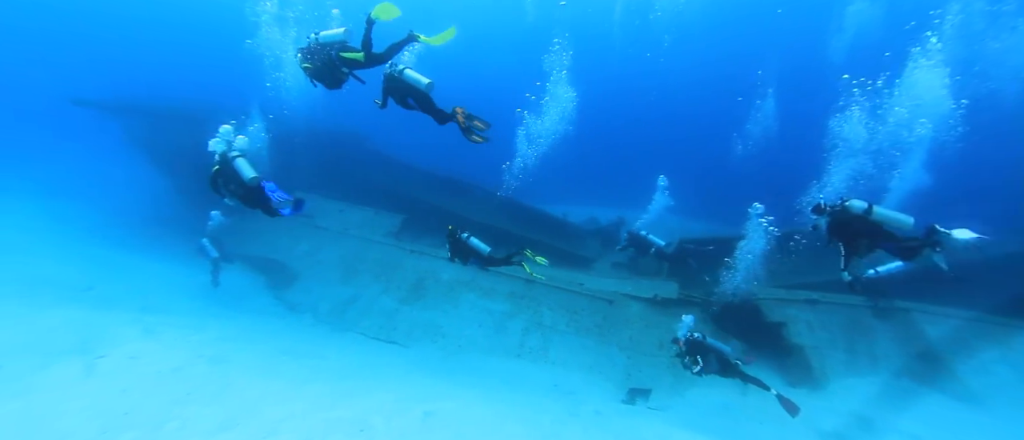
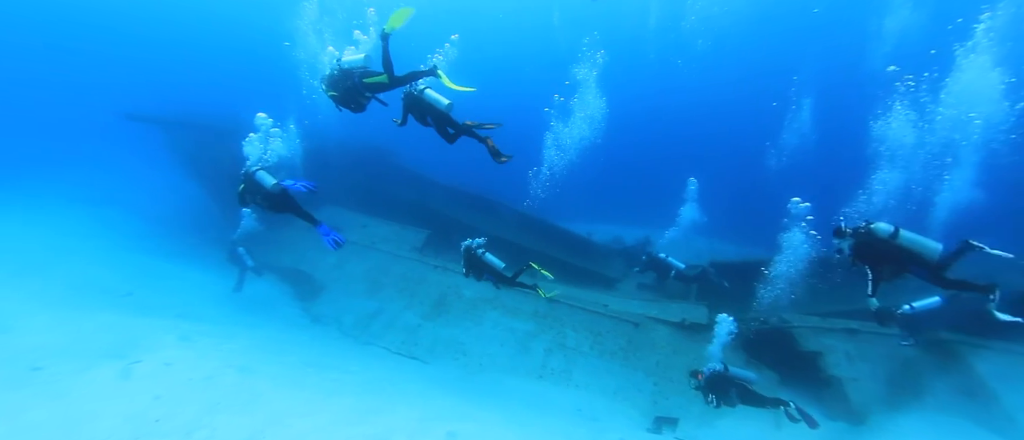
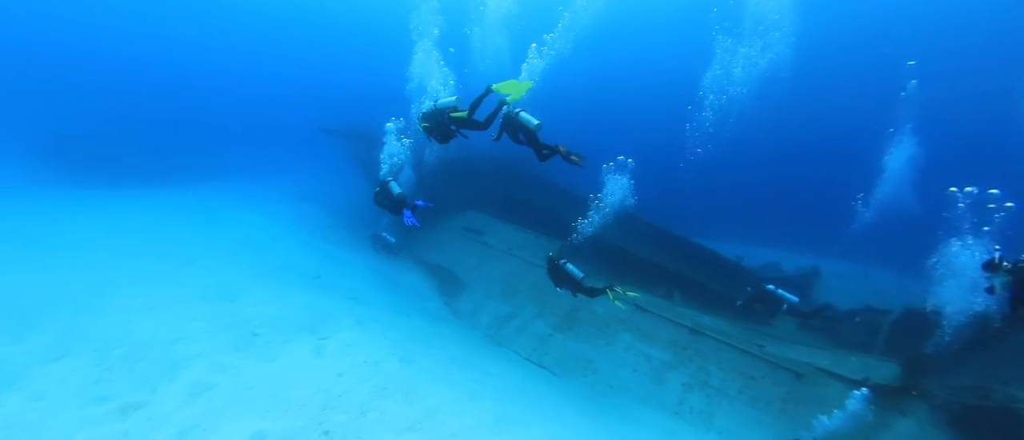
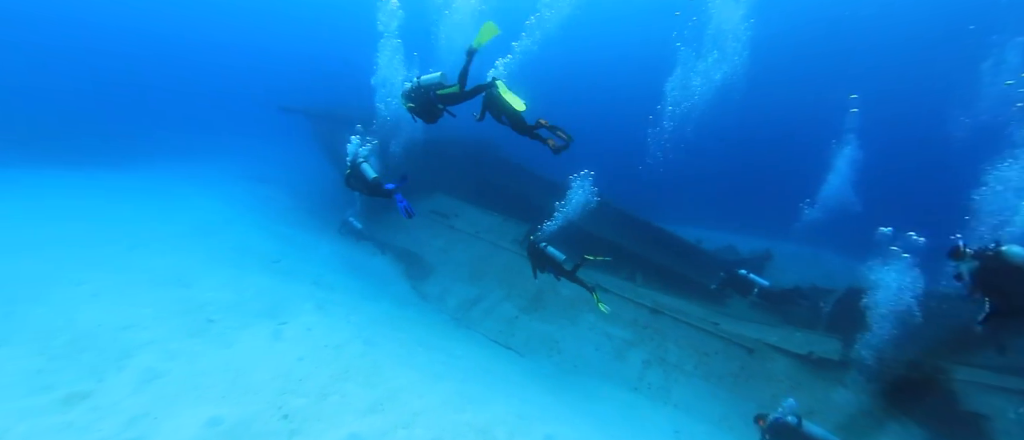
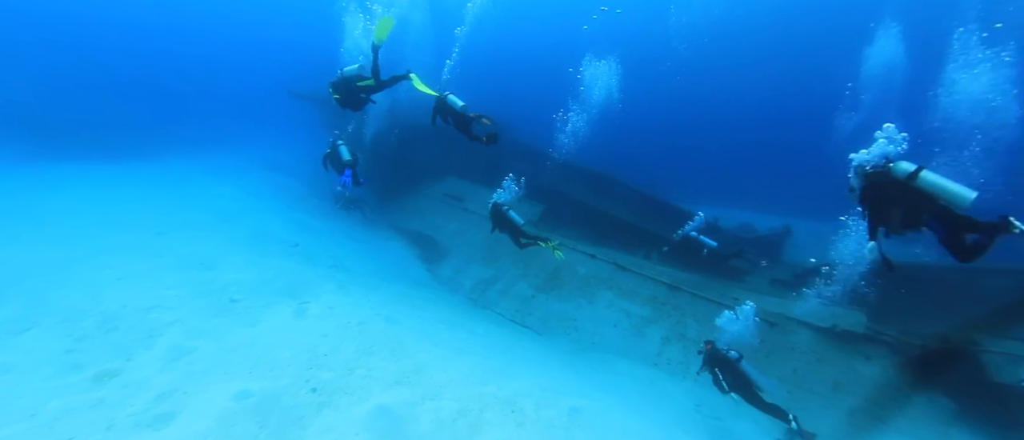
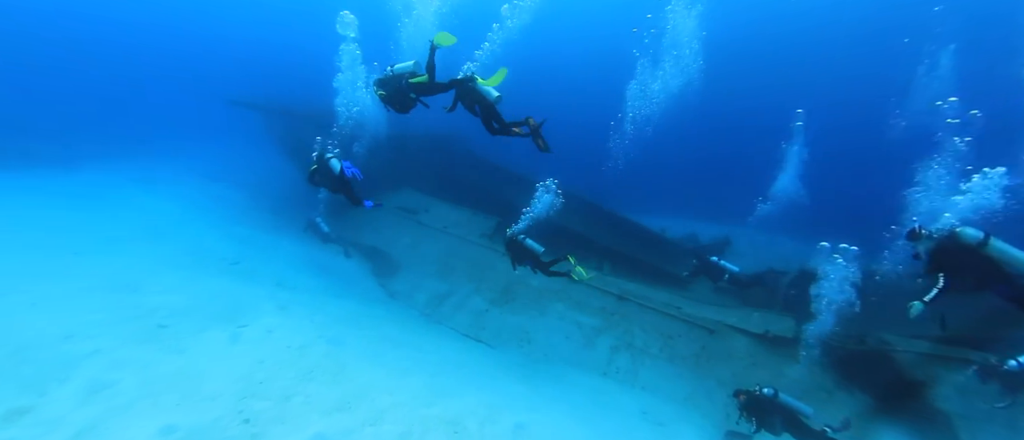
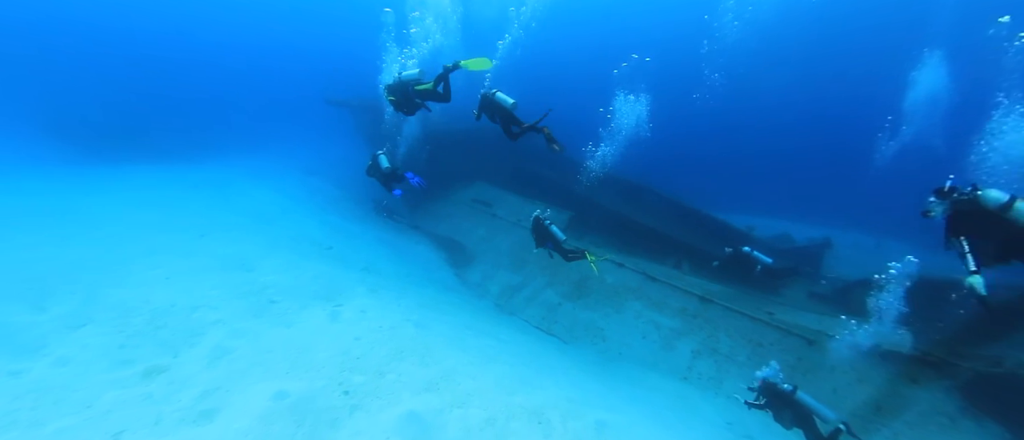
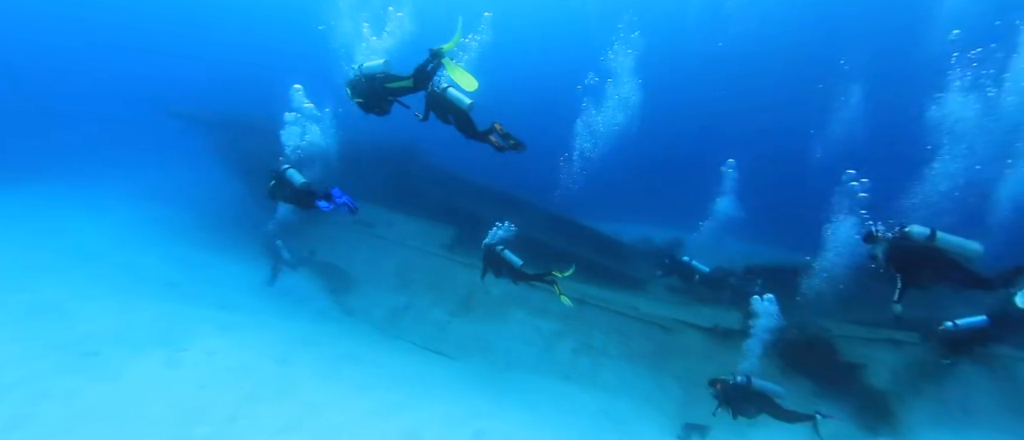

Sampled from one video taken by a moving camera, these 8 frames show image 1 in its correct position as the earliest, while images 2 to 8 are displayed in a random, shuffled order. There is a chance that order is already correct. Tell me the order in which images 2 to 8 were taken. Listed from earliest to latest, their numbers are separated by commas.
2, 8, 6, 4, 3, 7, 5
